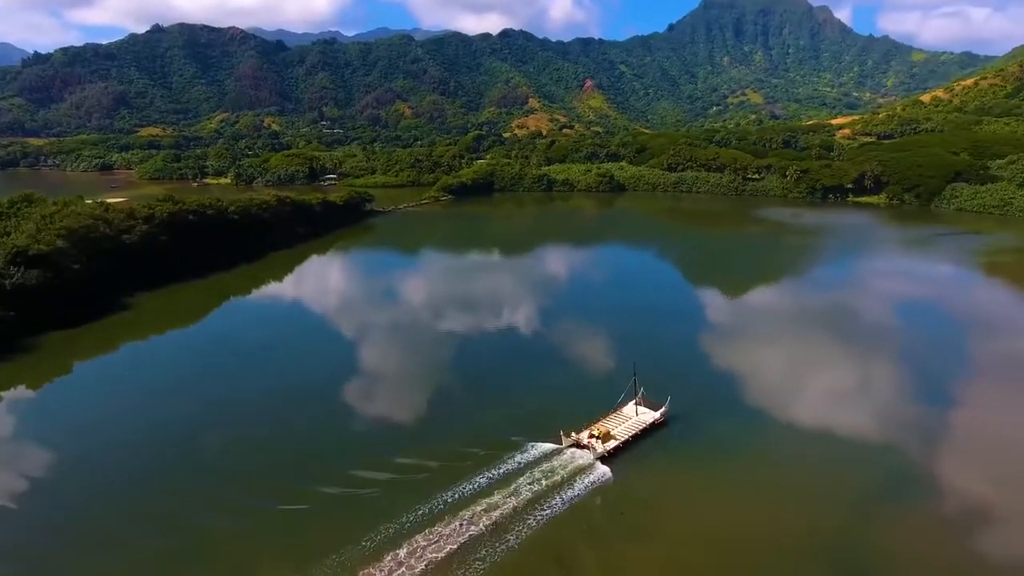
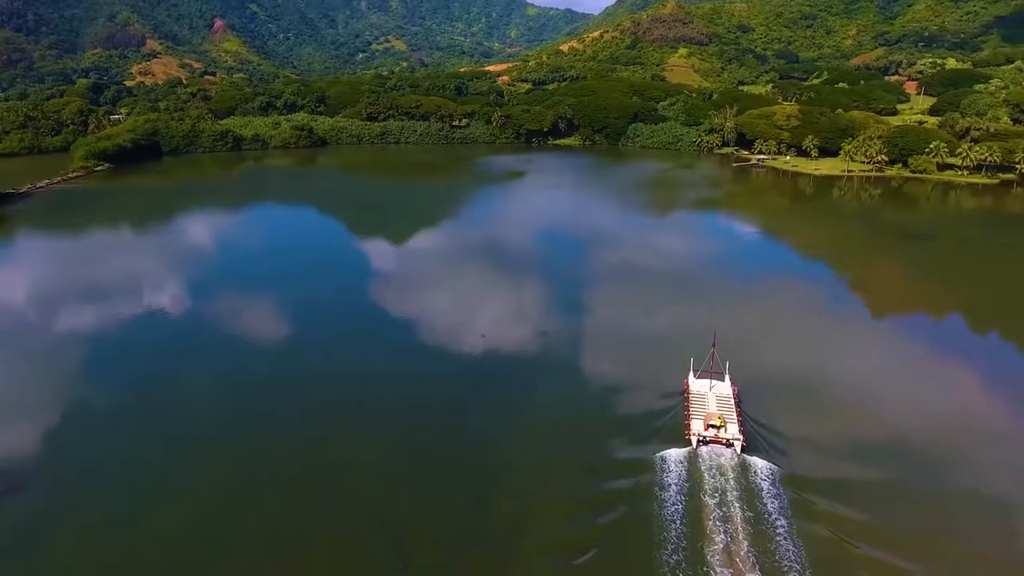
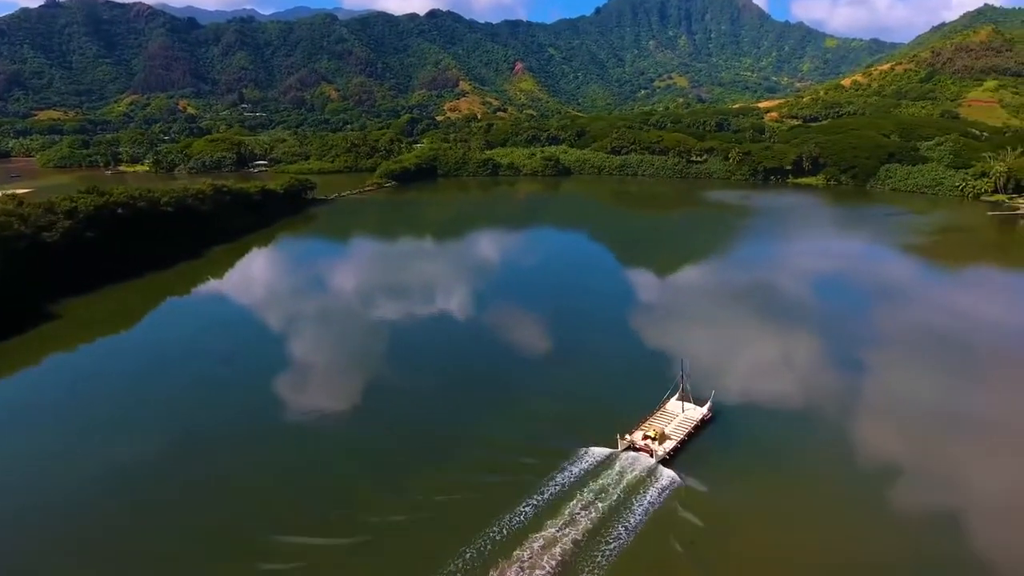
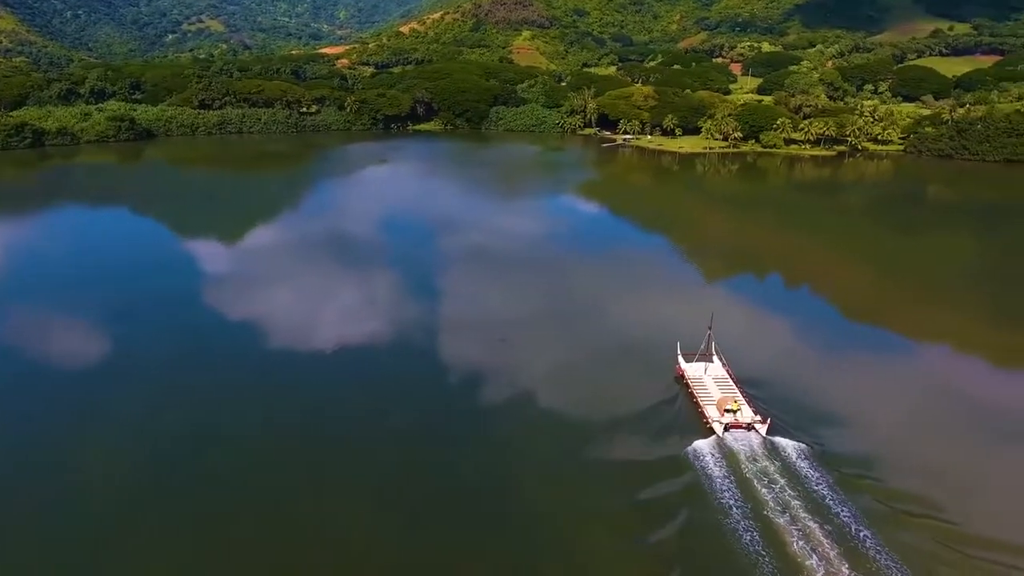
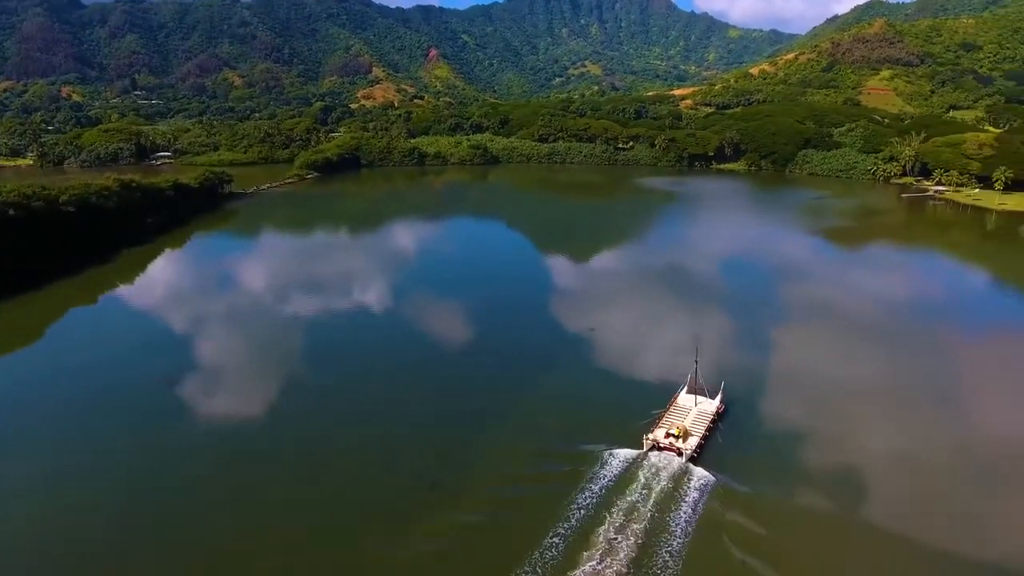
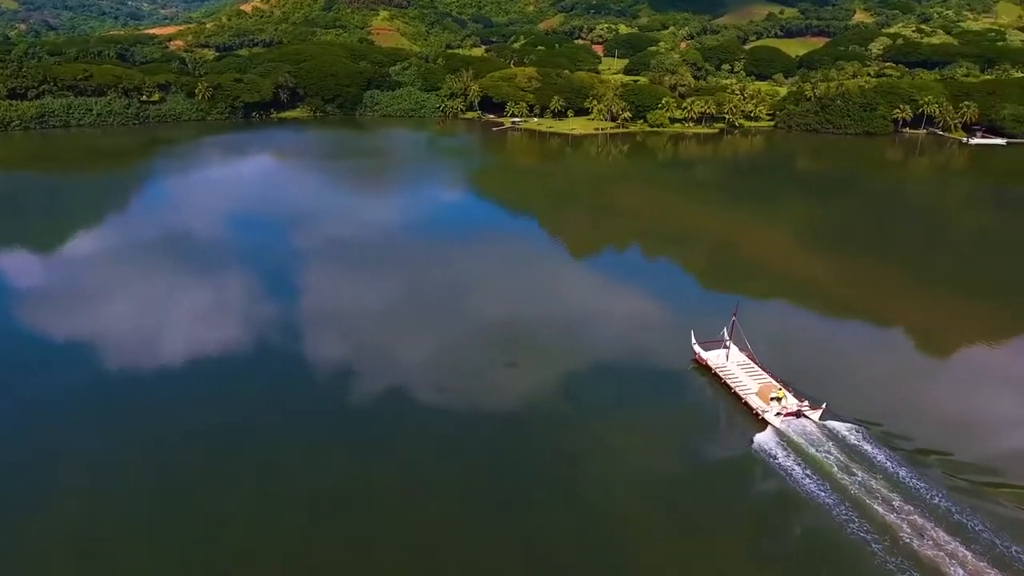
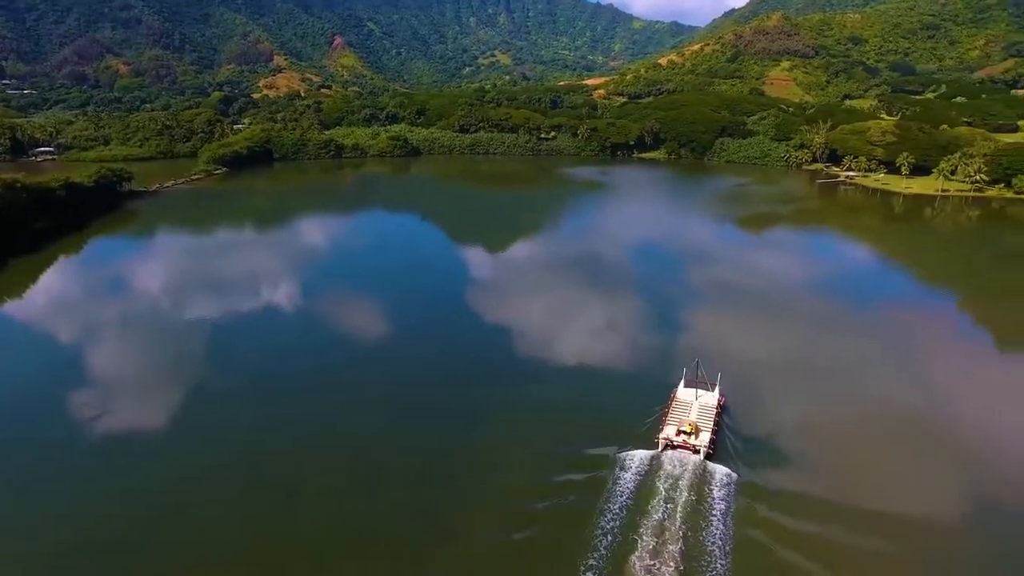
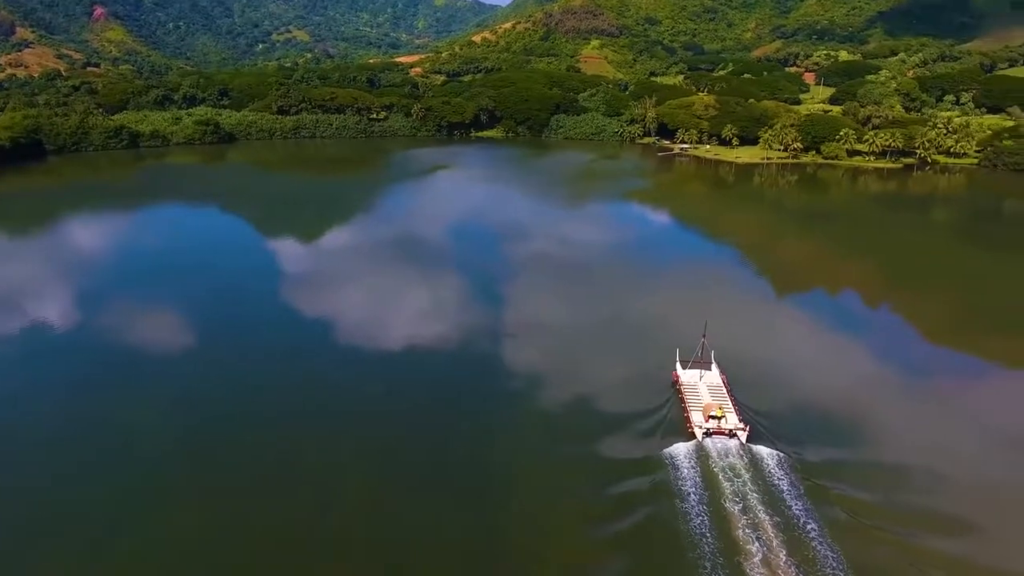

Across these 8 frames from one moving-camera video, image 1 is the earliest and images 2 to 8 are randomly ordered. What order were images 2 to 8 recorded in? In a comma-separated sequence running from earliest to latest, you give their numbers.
3, 5, 7, 2, 8, 4, 6
